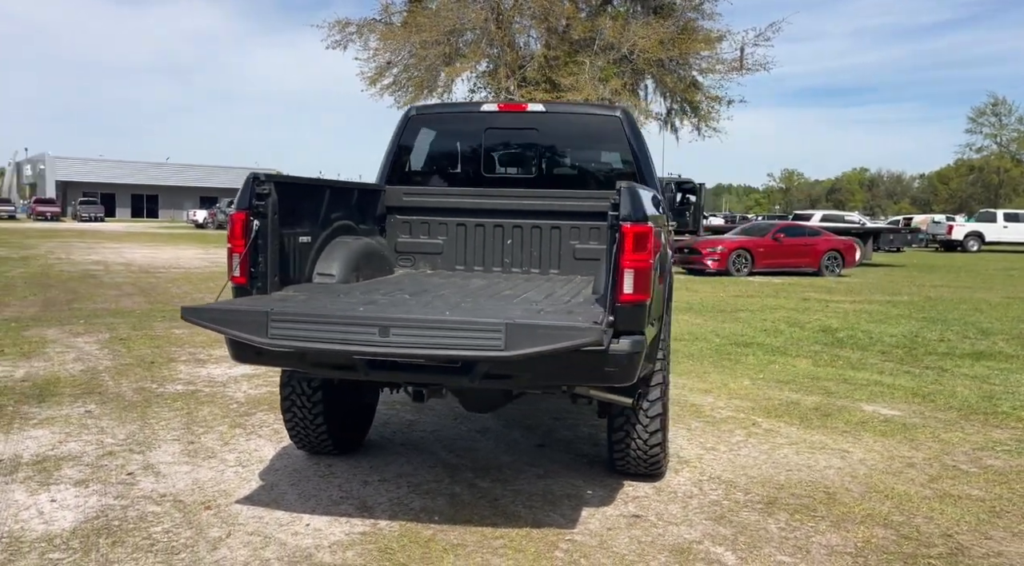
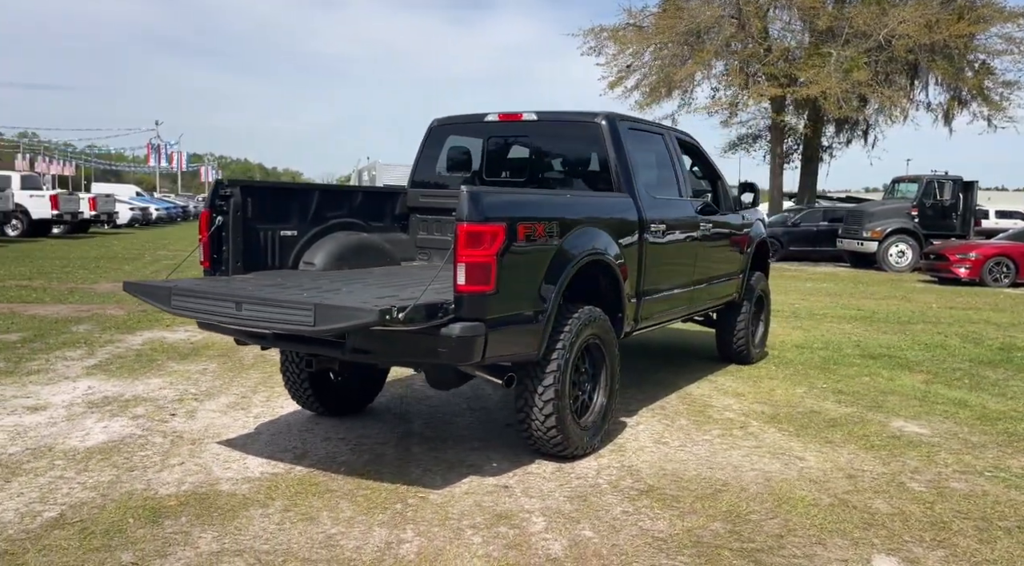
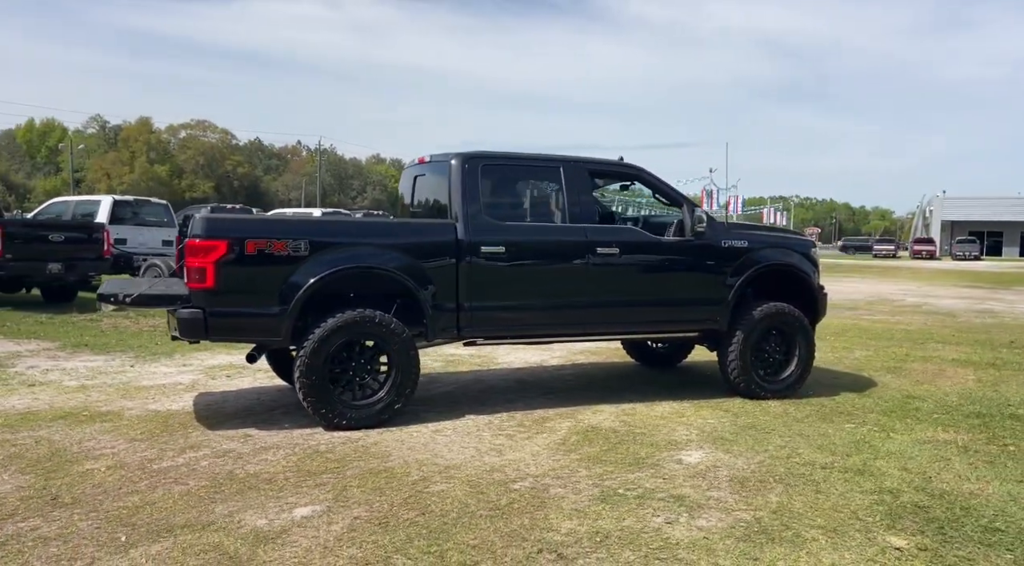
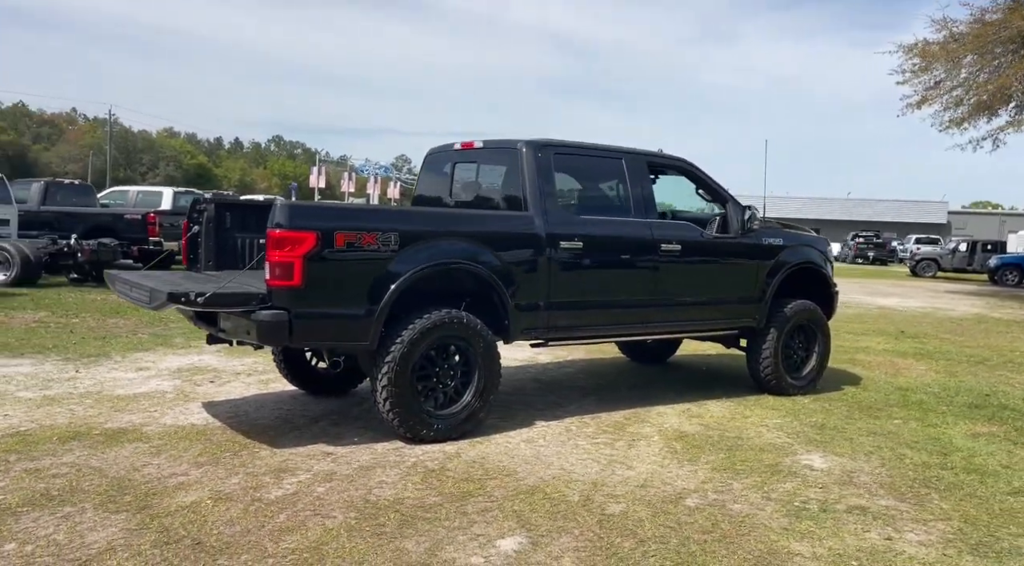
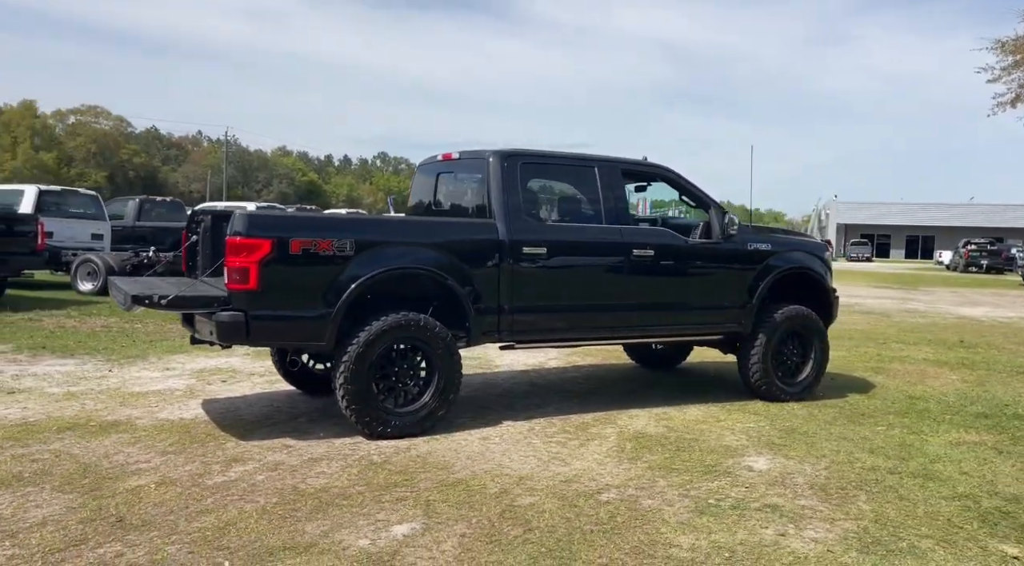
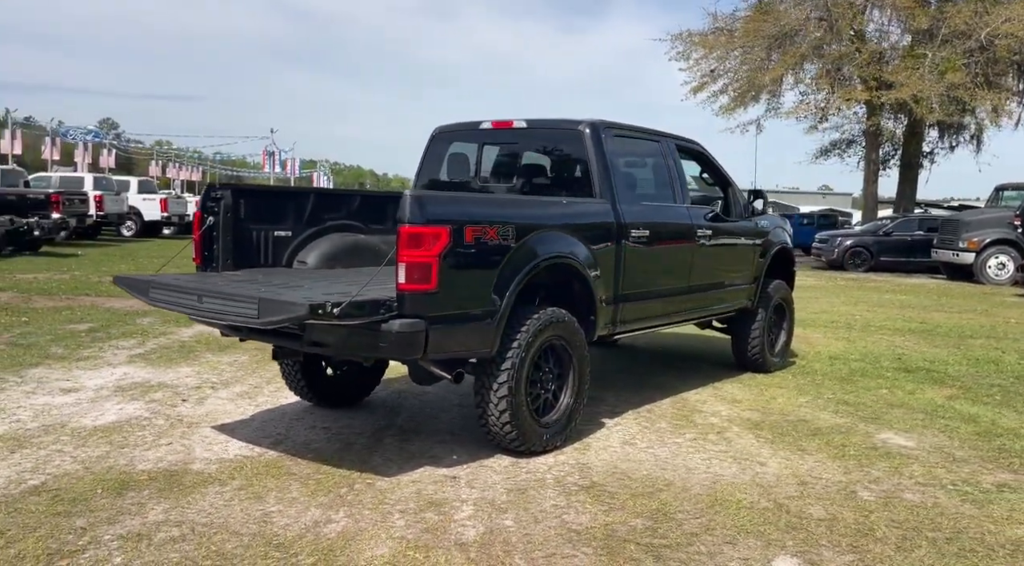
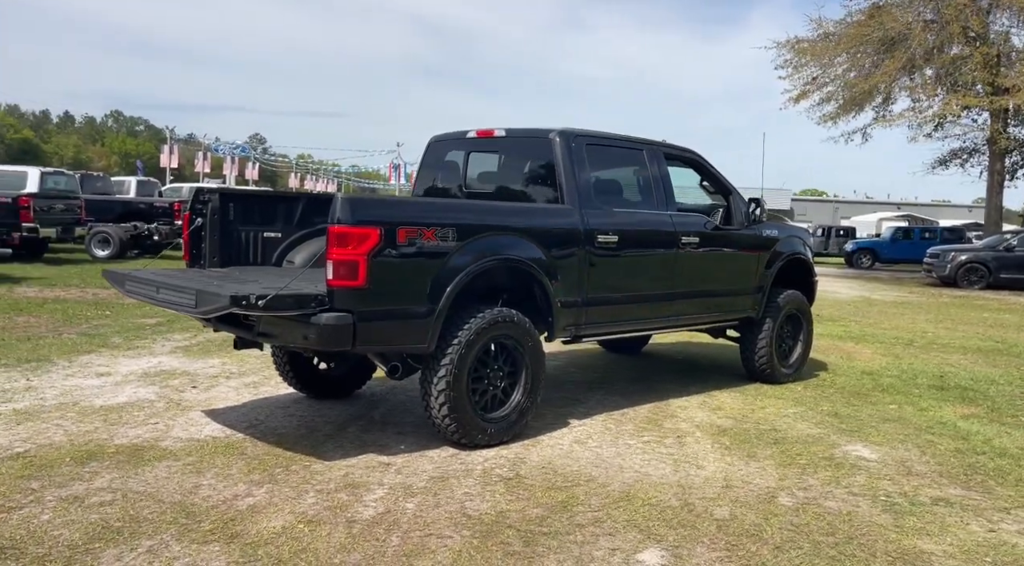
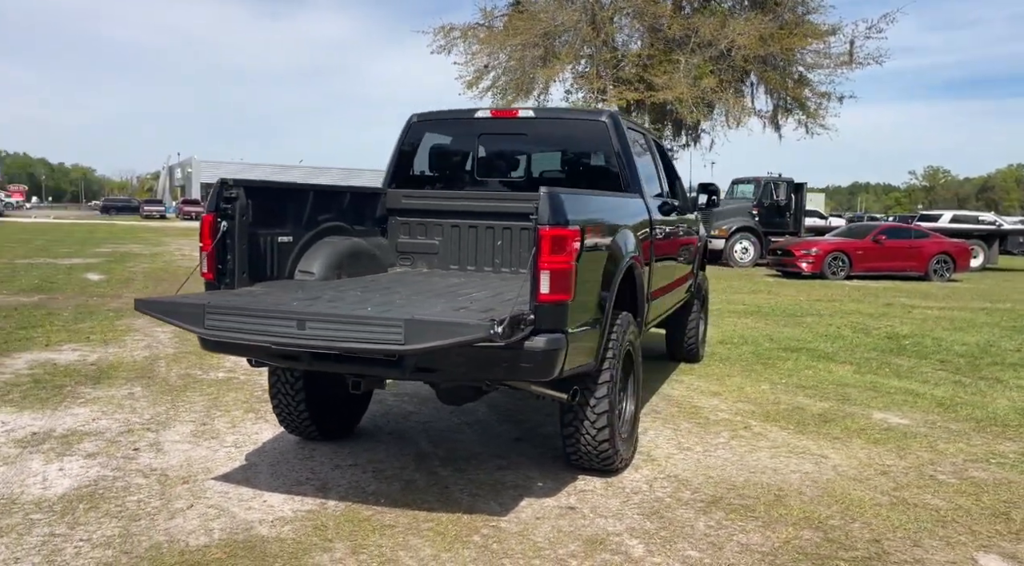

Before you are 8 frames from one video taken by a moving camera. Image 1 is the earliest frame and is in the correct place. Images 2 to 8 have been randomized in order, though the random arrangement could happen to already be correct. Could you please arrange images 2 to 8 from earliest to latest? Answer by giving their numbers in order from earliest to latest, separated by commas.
8, 2, 6, 7, 4, 5, 3
